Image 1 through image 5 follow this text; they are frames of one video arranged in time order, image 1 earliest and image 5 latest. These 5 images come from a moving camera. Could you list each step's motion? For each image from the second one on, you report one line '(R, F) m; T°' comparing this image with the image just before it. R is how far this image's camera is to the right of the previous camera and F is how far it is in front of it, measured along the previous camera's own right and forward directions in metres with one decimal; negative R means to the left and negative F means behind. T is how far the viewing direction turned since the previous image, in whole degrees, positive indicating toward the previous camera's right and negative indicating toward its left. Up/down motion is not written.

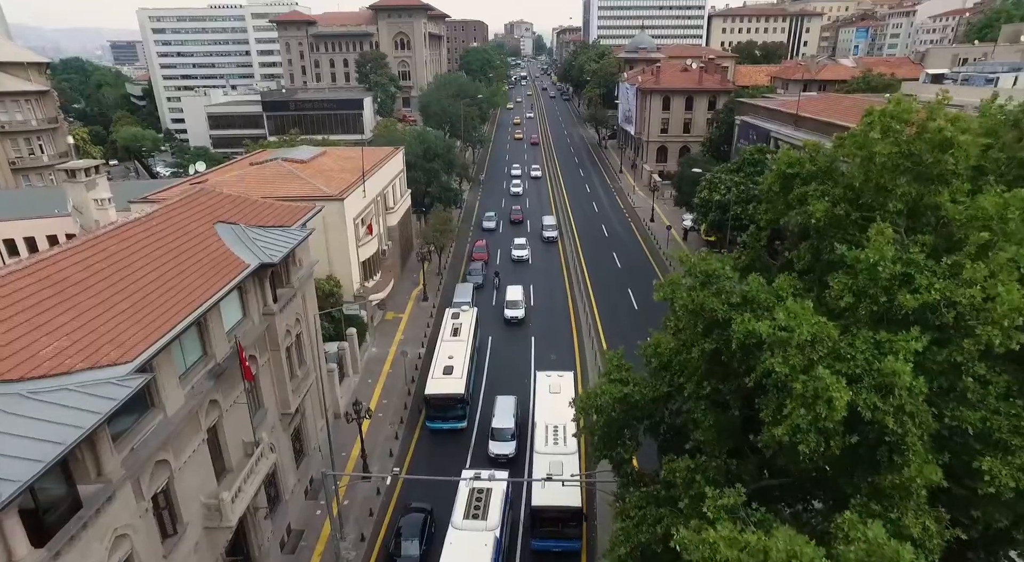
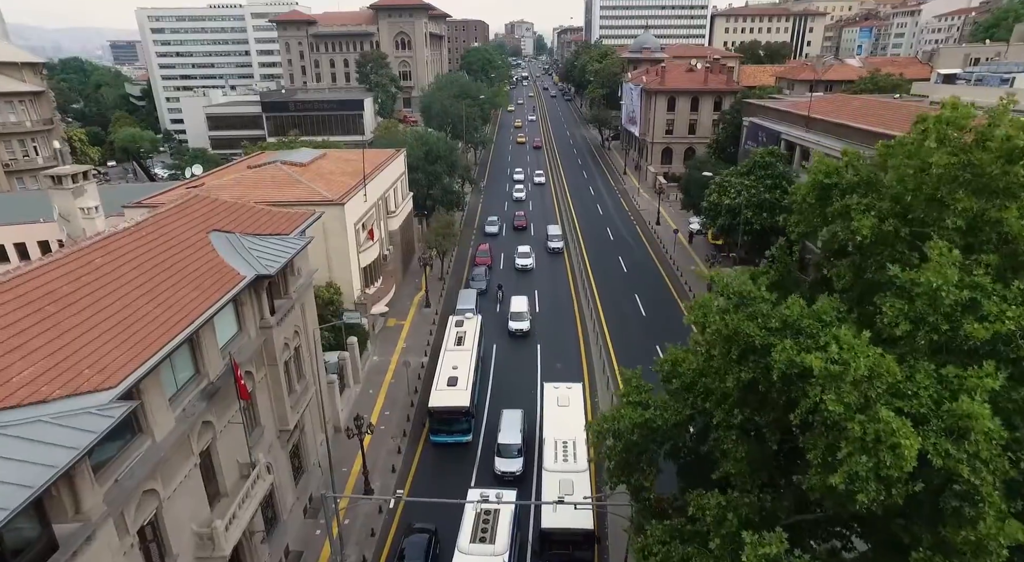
(-0.3, +1.1) m; 0°
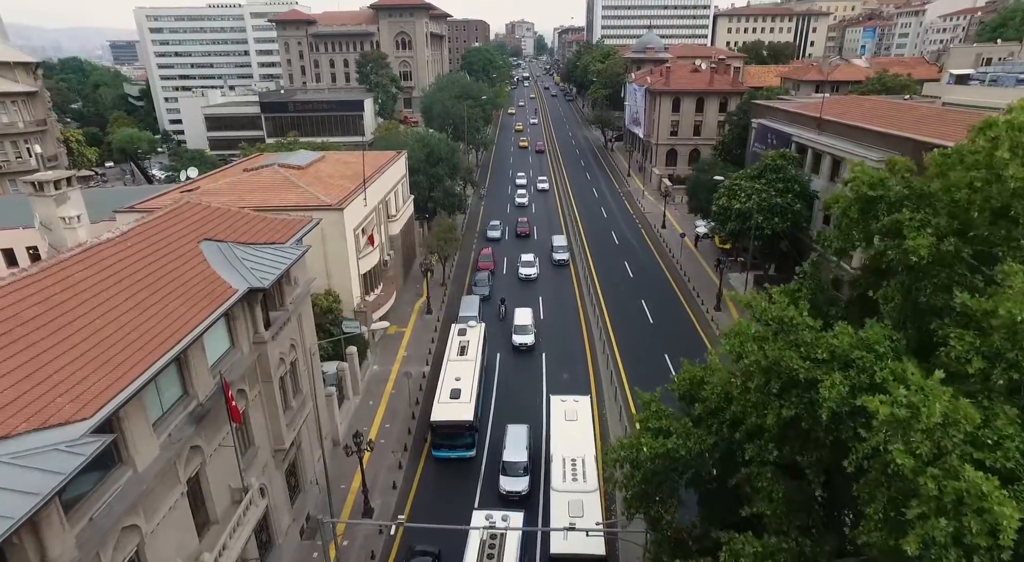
(-0.2, +1.2) m; 0°
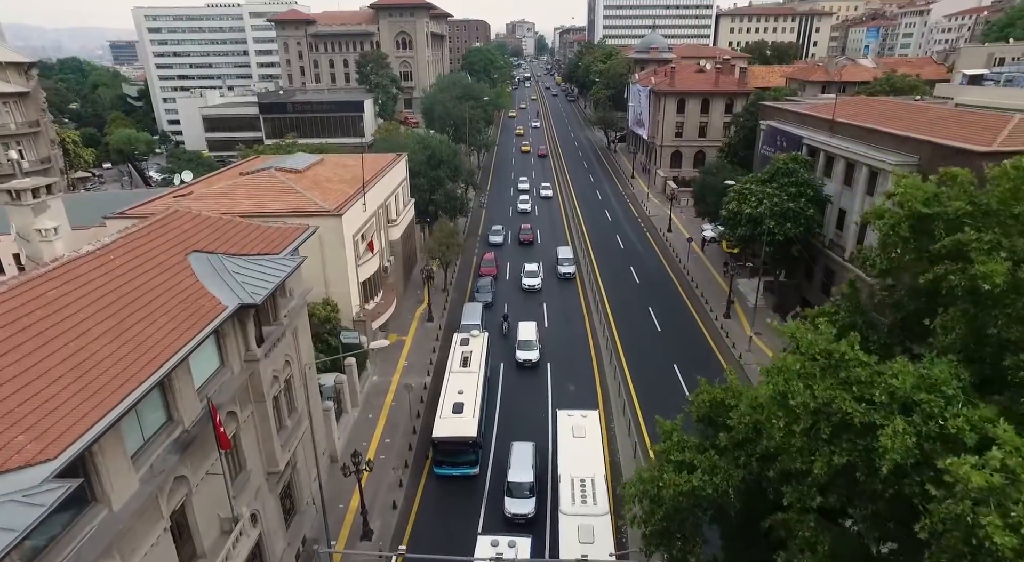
(-0.2, +1.2) m; 0°
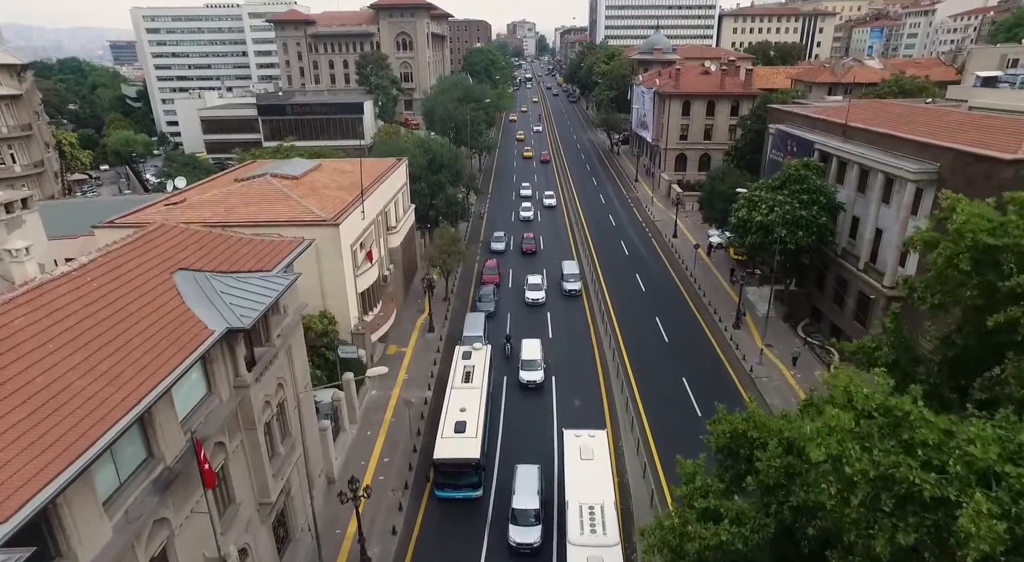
(-0.2, +1.2) m; 0°
